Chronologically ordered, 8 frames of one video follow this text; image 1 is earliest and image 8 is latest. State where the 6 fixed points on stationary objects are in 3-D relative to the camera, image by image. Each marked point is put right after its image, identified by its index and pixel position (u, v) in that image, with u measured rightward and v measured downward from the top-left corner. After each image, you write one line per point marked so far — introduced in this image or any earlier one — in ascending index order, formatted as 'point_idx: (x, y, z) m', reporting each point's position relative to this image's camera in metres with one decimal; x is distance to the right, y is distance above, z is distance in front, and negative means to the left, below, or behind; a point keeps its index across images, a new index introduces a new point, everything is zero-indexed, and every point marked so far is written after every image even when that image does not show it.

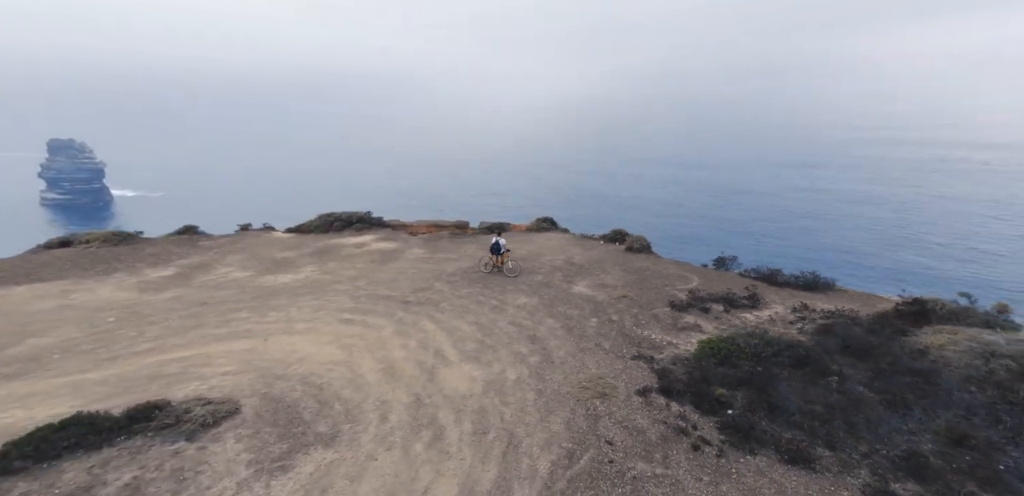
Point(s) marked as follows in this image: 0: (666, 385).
0: (+4.2, -3.8, +12.4) m
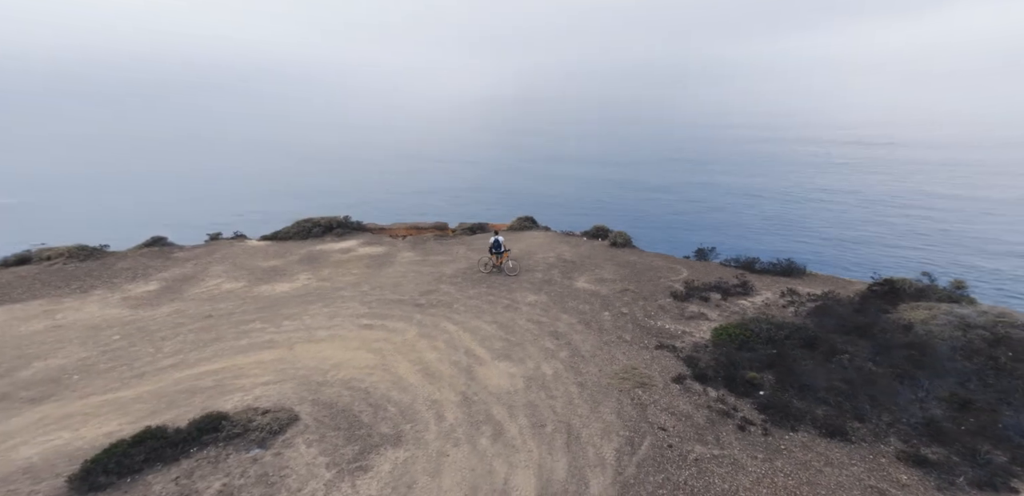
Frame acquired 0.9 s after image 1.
0: (+5.3, -3.5, +12.9) m
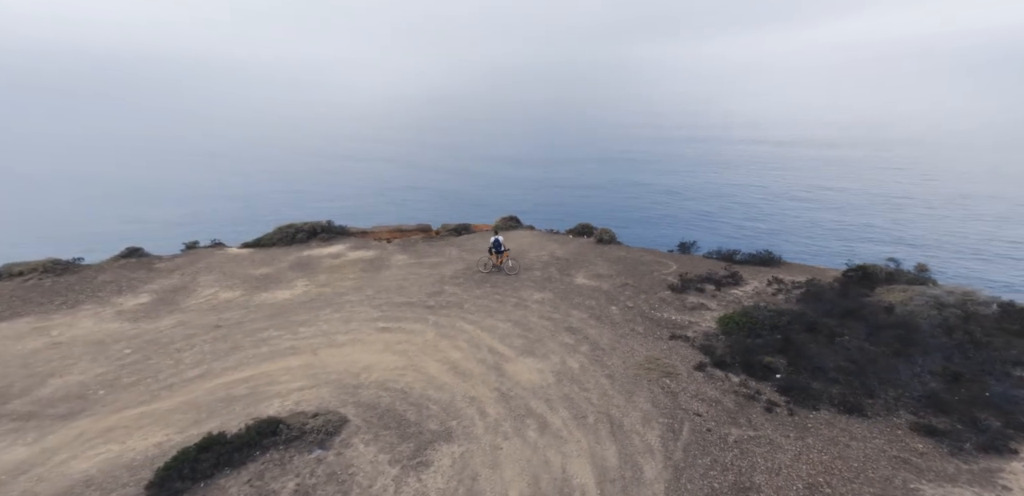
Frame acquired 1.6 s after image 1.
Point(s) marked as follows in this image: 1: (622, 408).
0: (+6.1, -3.3, +13.4) m
1: (+2.6, -3.8, +10.3) m
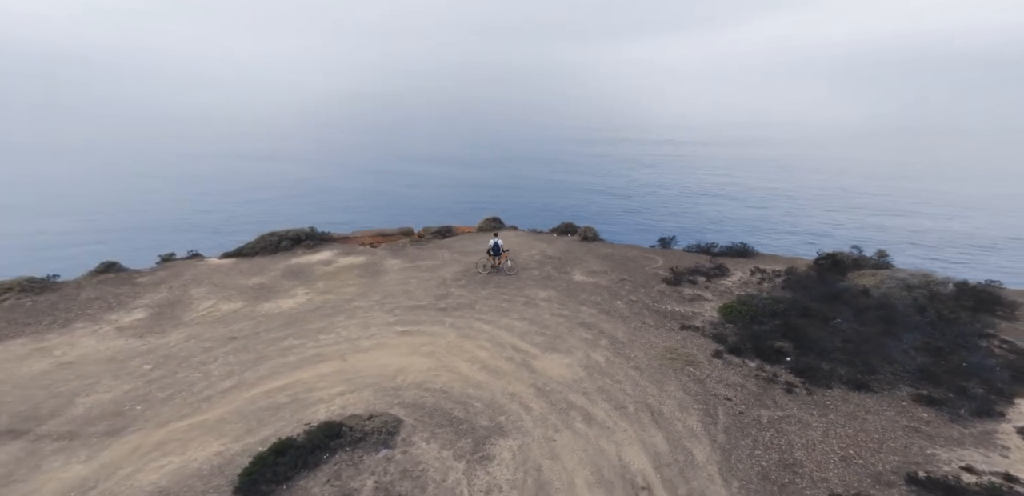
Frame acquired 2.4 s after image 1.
0: (+6.9, -3.1, +14.2) m
1: (+3.6, -3.6, +10.8) m
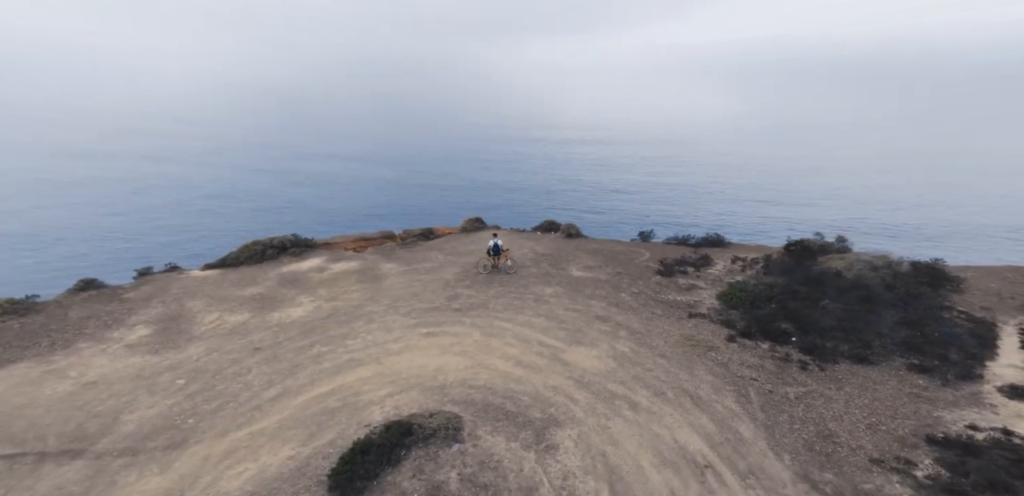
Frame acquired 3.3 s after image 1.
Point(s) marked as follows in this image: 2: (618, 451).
0: (+7.7, -2.8, +15.3) m
1: (+4.8, -3.5, +11.7) m
2: (+2.2, -4.1, +9.0) m
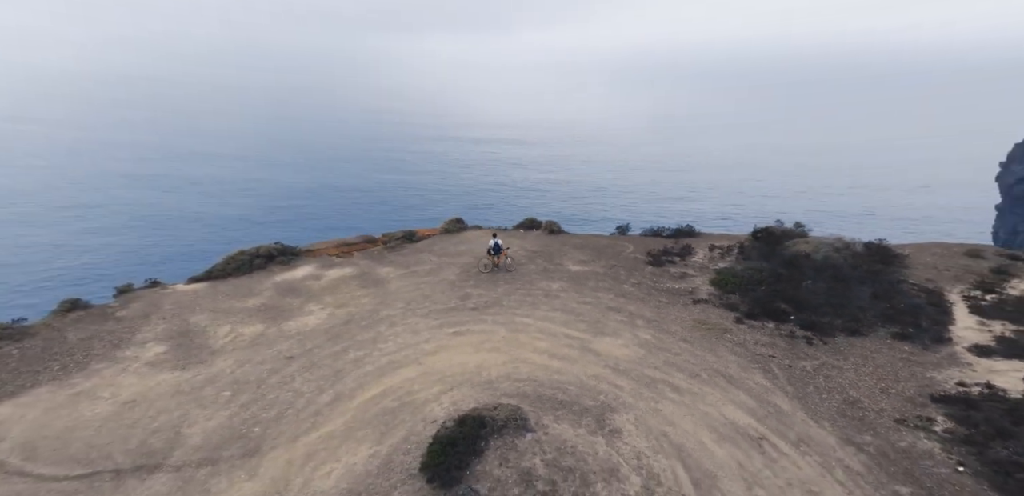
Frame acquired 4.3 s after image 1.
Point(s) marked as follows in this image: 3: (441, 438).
0: (+8.6, -2.4, +16.8) m
1: (+6.0, -3.2, +12.9) m
2: (+3.6, -4.0, +10.0) m
3: (-1.4, -3.8, +9.1) m
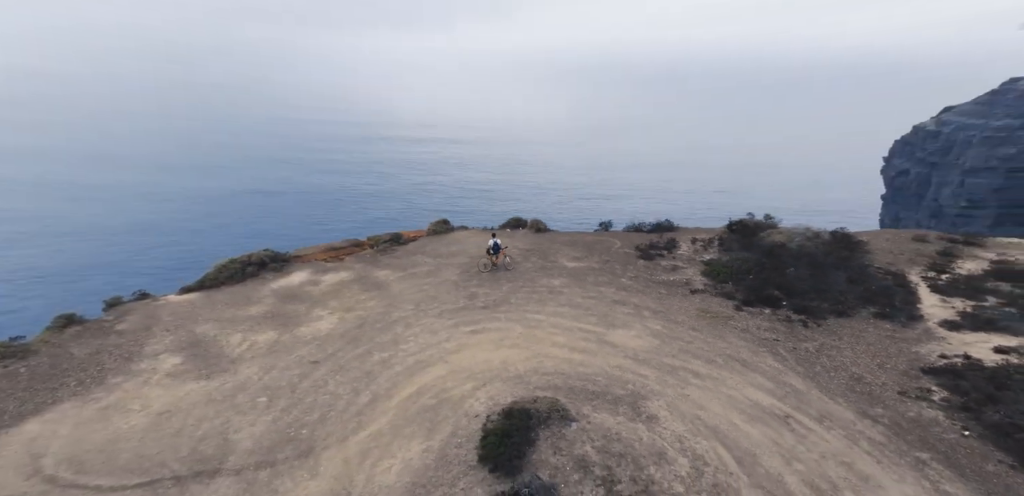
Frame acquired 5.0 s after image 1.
0: (+9.2, -2.1, +18.0) m
1: (+6.7, -3.0, +14.0) m
2: (+4.6, -3.9, +11.0) m
3: (-0.4, -3.9, +9.9) m
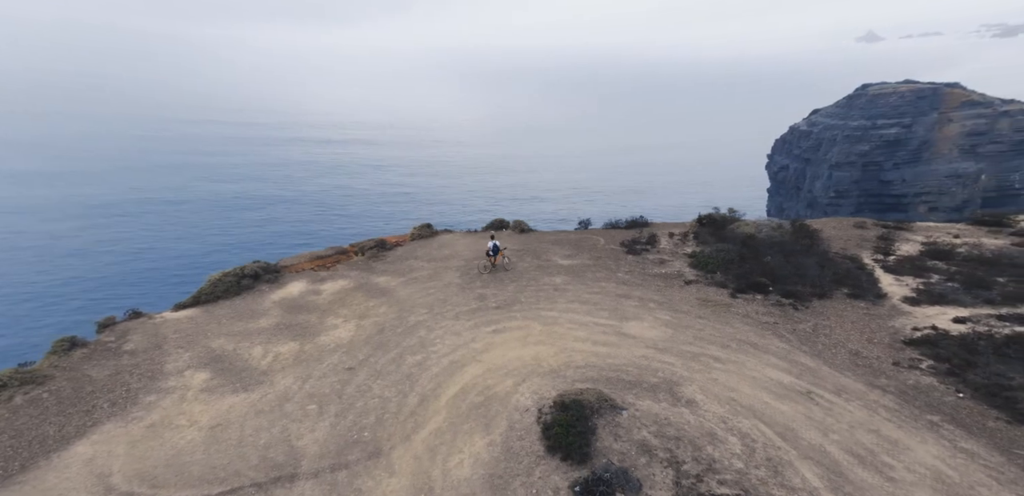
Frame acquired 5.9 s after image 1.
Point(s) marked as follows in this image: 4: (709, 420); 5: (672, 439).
0: (+9.8, -1.8, +19.8) m
1: (+7.7, -2.9, +15.7) m
2: (+5.8, -3.9, +12.6) m
3: (+0.9, -4.1, +11.1) m
4: (+4.6, -4.2, +11.6) m
5: (+3.4, -4.4, +10.9) m
